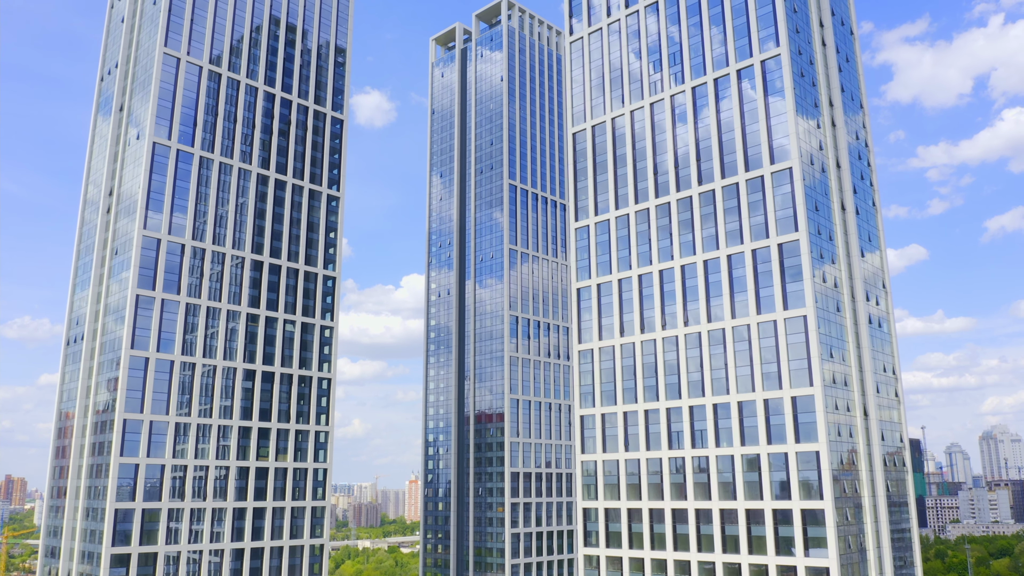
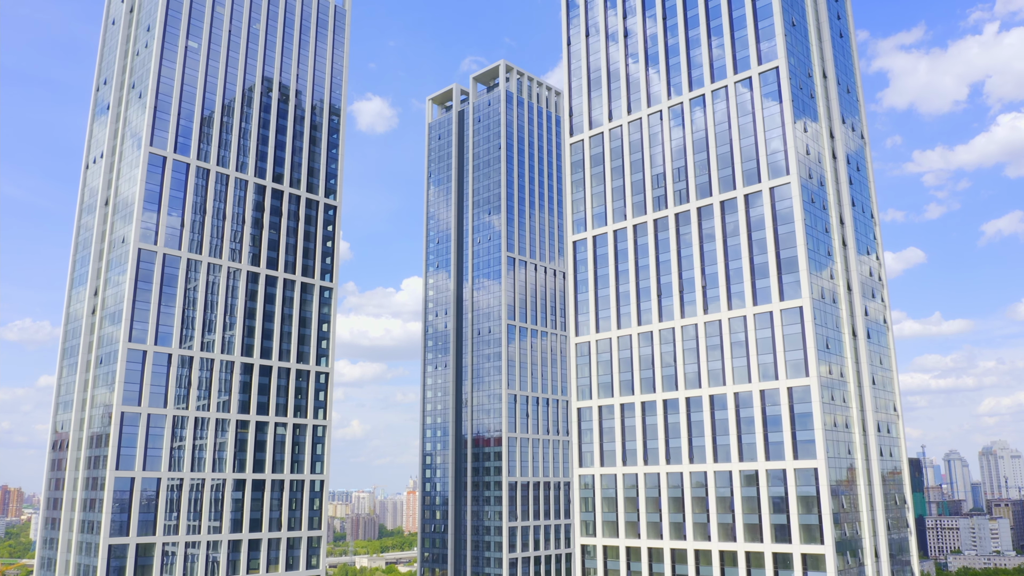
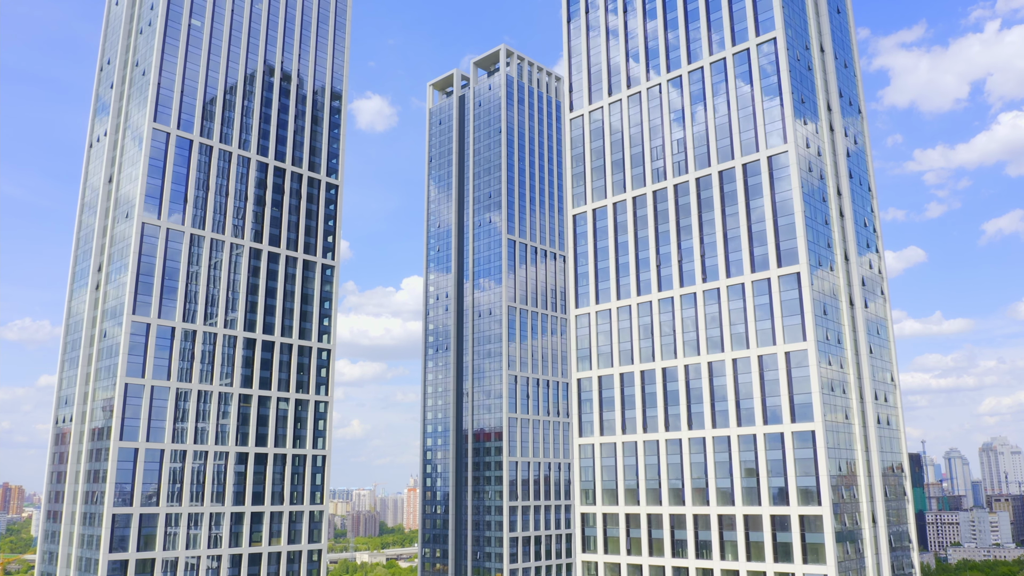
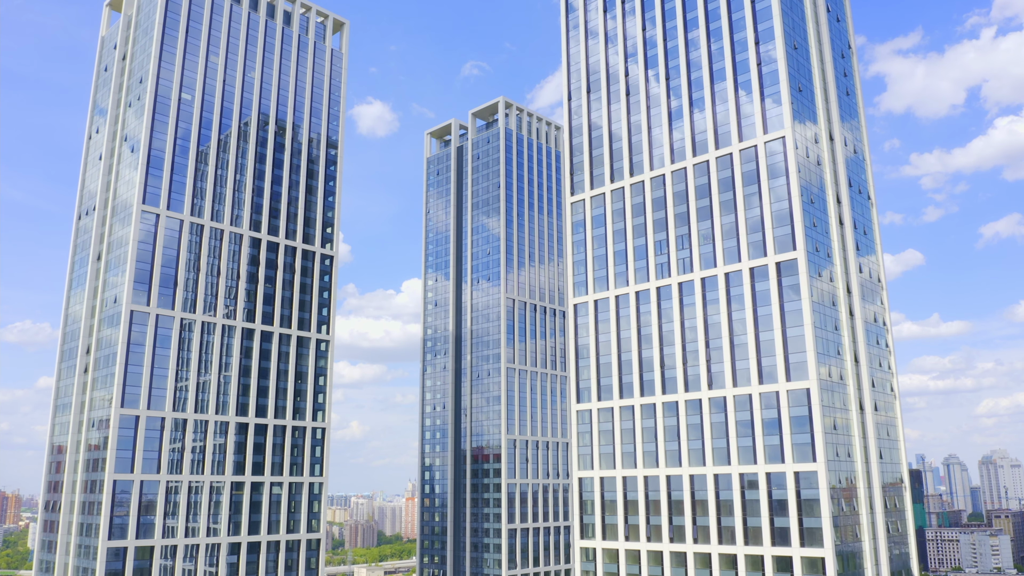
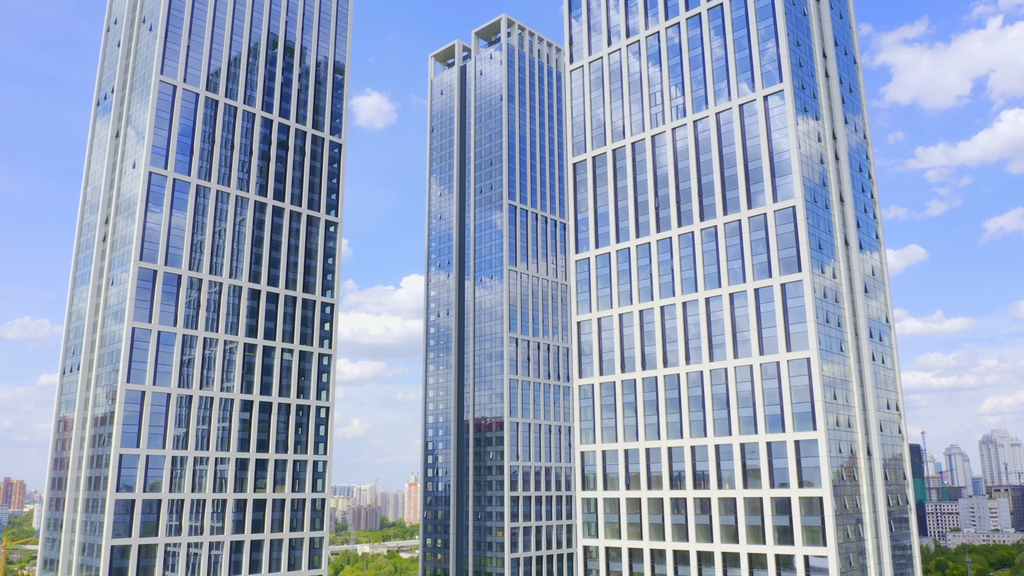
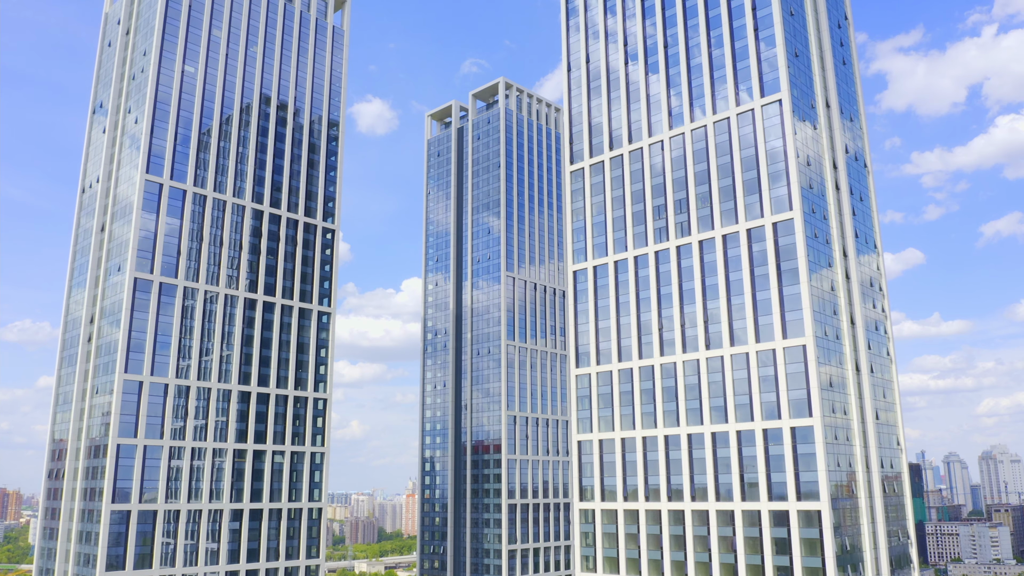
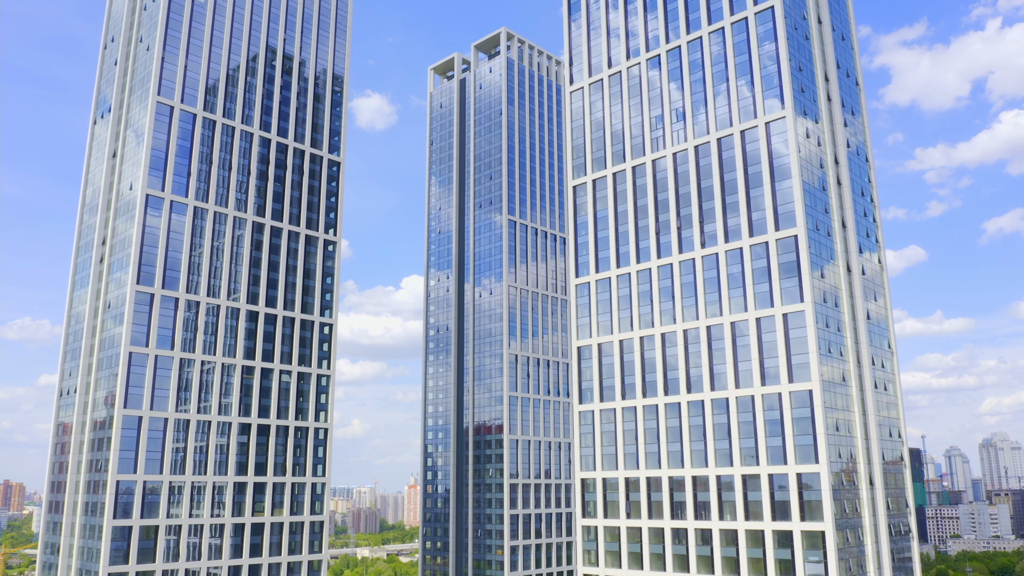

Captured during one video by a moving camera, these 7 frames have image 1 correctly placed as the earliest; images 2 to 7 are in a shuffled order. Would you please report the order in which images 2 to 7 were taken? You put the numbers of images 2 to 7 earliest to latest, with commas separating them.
5, 7, 3, 2, 6, 4
